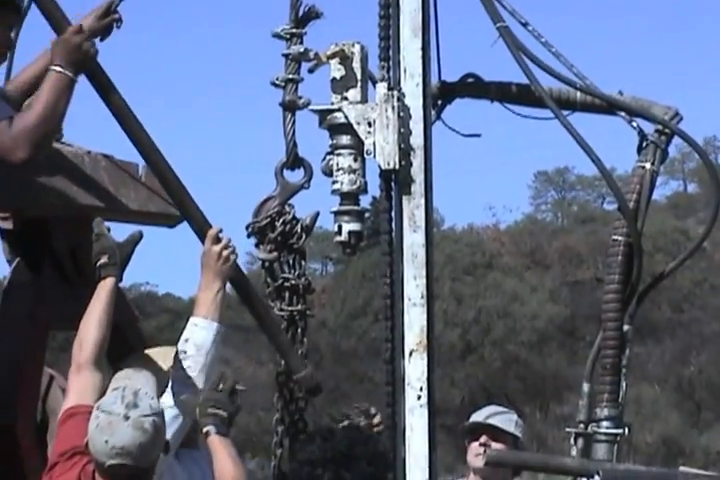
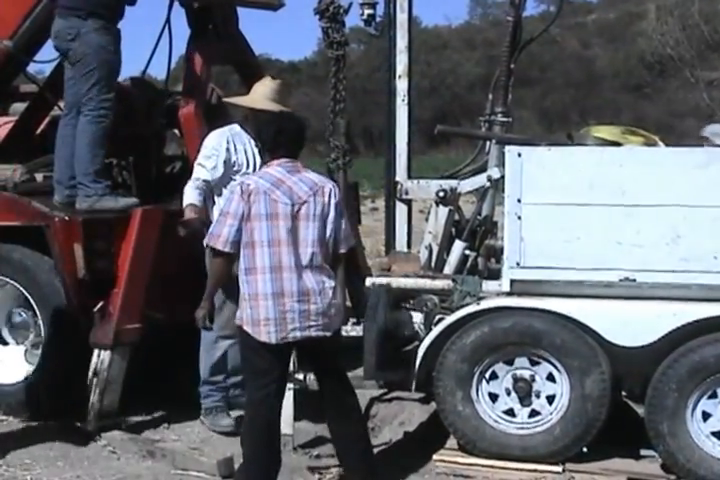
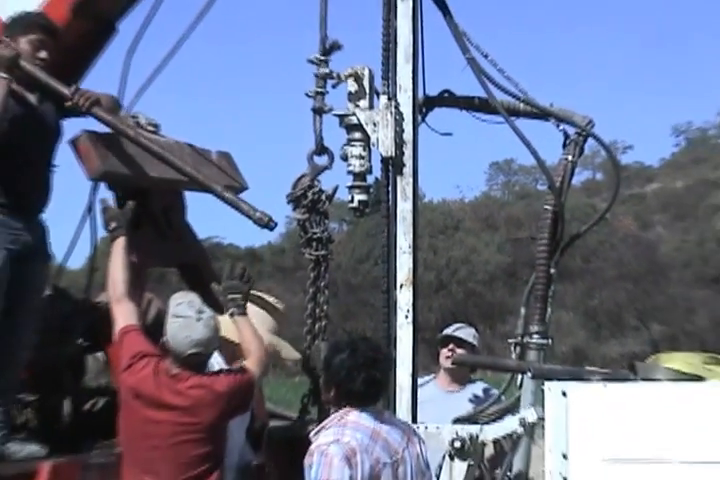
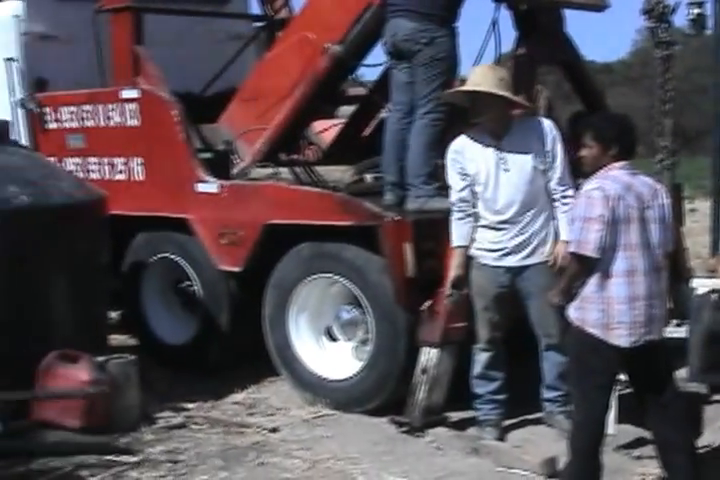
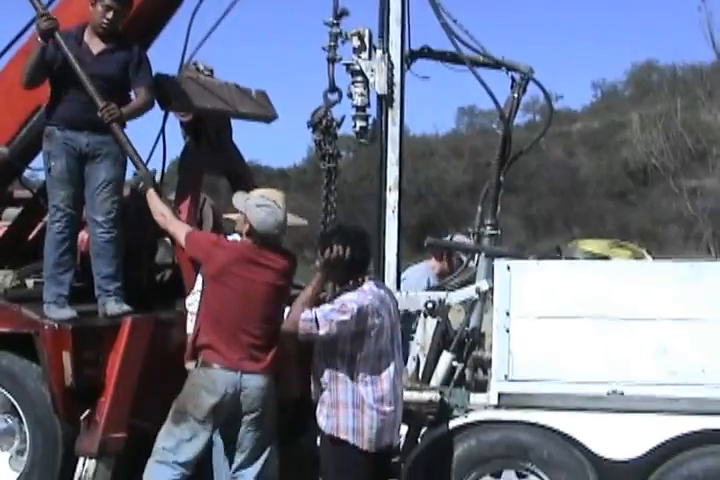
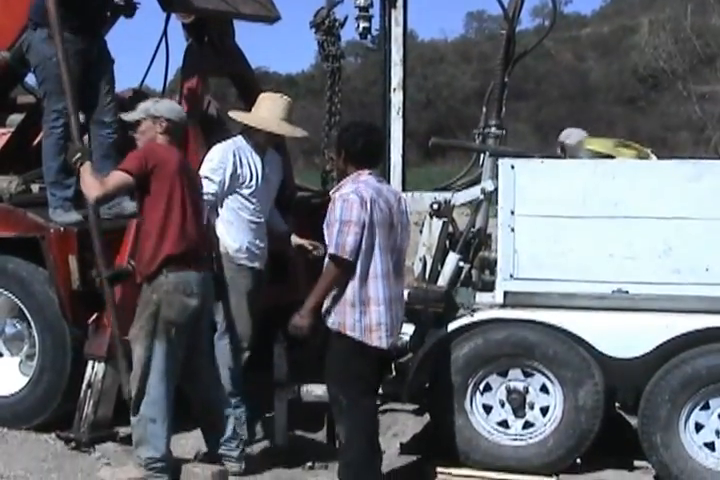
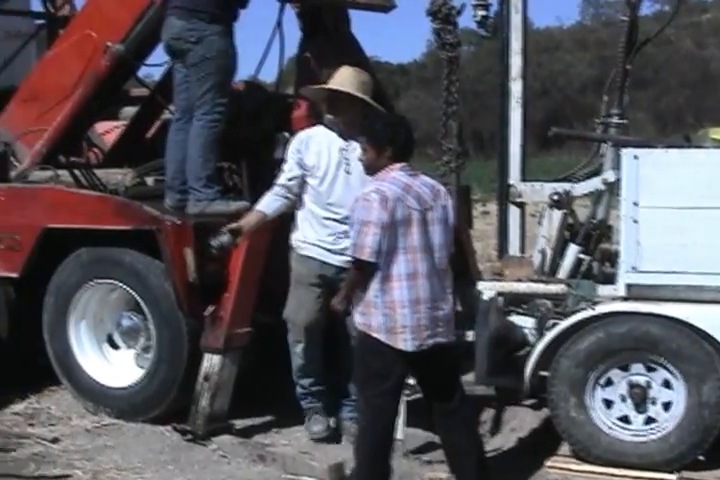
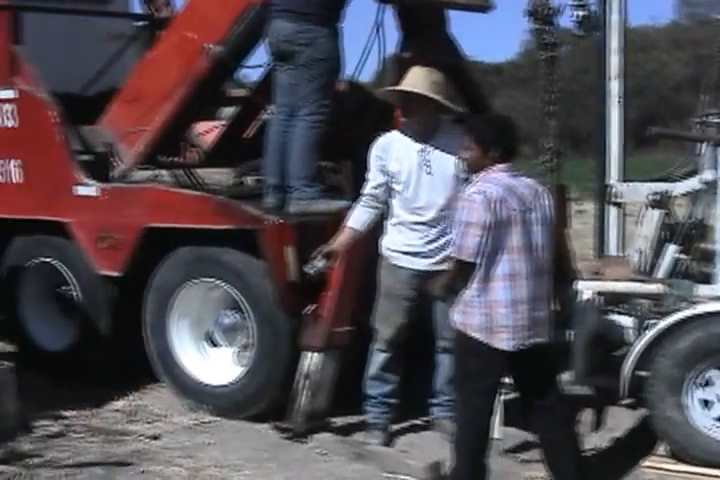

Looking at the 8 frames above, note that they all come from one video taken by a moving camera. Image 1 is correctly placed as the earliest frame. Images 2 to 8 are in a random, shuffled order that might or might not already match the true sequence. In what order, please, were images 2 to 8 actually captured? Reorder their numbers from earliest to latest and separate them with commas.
3, 5, 6, 2, 7, 8, 4
